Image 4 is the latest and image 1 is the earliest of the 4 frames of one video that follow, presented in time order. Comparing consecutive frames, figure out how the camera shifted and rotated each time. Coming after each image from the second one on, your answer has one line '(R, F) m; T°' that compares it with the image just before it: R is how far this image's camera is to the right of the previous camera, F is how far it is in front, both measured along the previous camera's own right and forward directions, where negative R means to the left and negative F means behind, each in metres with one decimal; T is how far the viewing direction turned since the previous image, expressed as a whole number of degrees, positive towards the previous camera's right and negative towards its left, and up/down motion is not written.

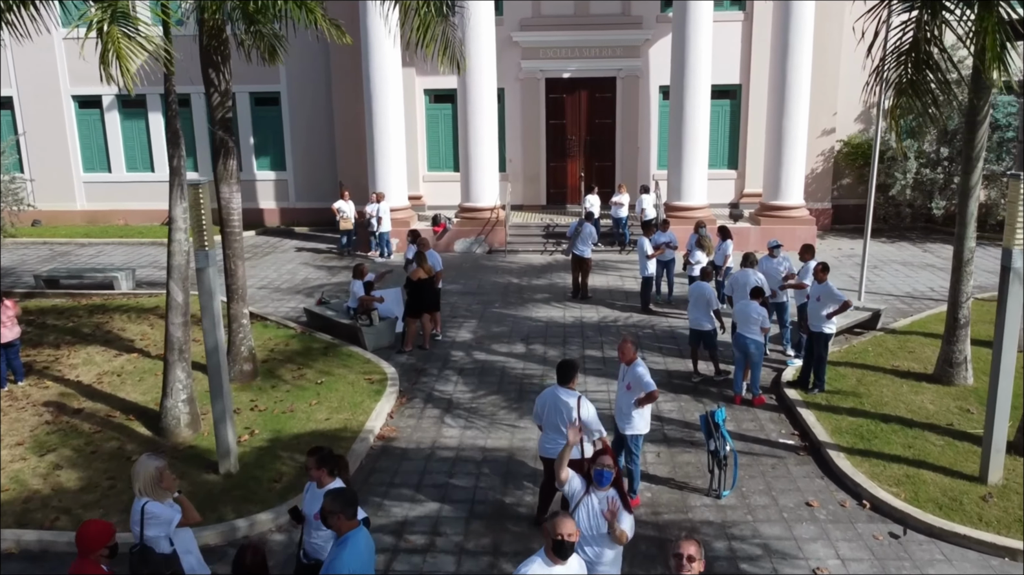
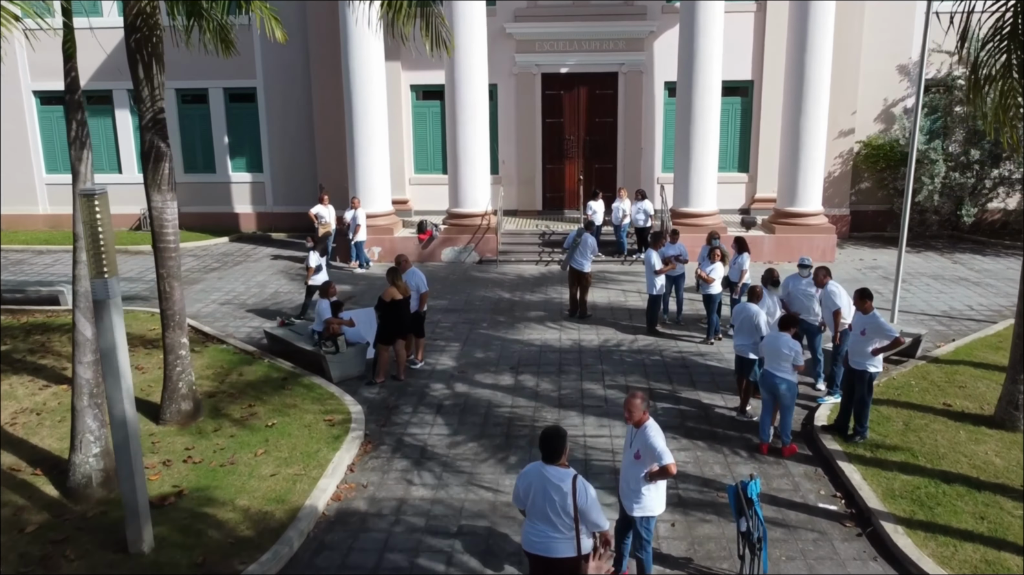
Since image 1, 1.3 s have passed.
(+0.2, +1.5) m; 0°
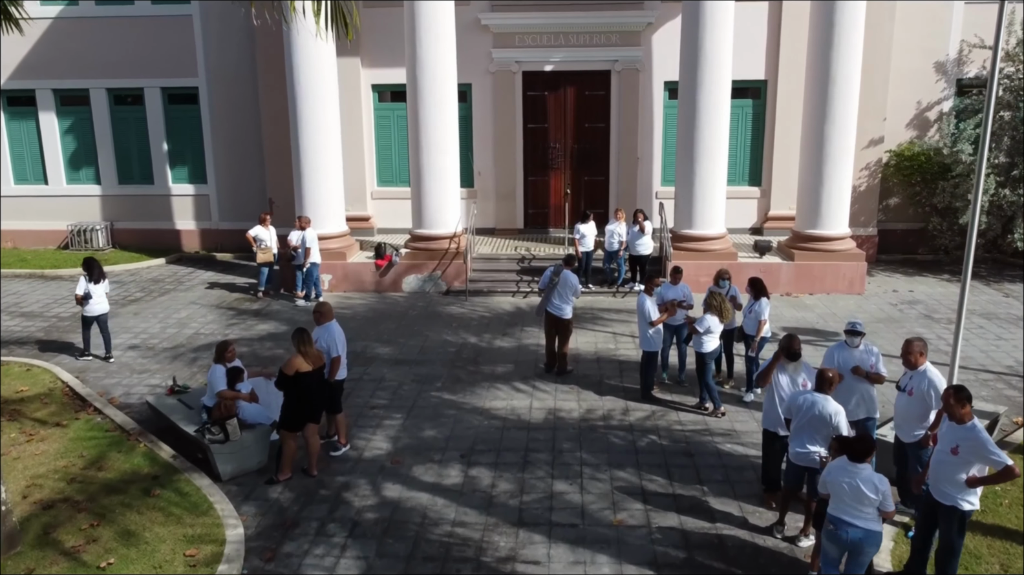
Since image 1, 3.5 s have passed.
(+0.5, +2.5) m; 0°
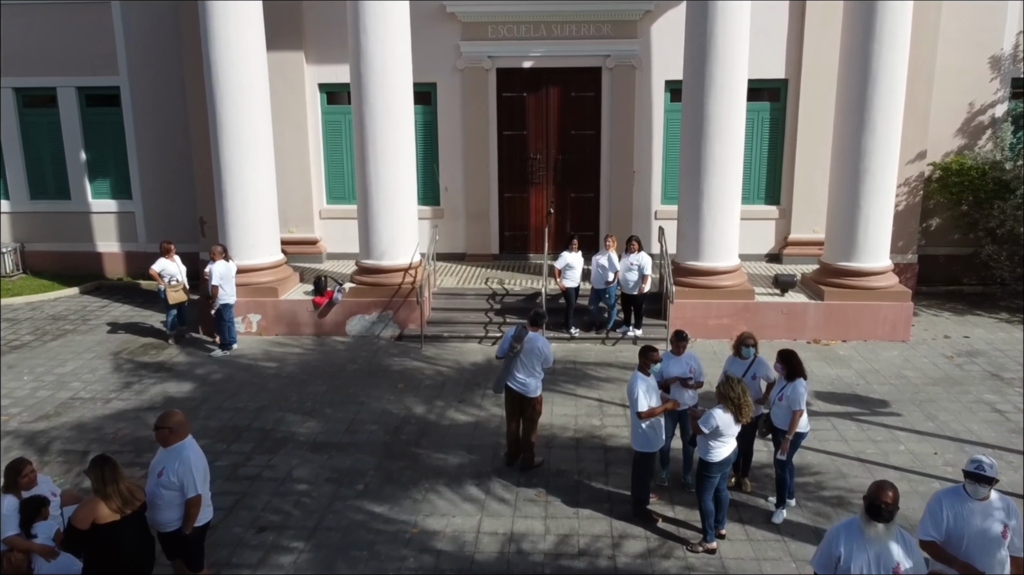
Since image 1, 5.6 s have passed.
(+0.5, +2.6) m; 0°
